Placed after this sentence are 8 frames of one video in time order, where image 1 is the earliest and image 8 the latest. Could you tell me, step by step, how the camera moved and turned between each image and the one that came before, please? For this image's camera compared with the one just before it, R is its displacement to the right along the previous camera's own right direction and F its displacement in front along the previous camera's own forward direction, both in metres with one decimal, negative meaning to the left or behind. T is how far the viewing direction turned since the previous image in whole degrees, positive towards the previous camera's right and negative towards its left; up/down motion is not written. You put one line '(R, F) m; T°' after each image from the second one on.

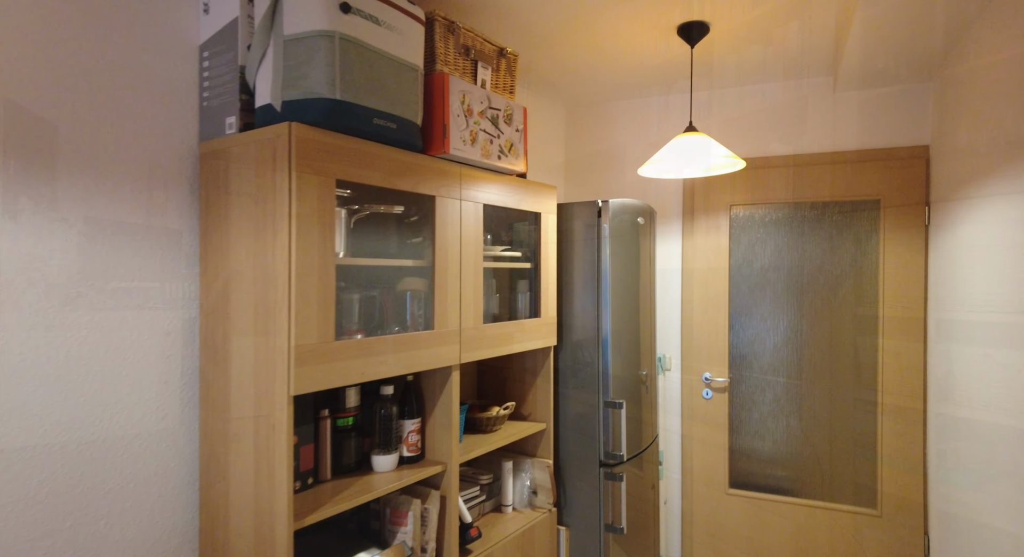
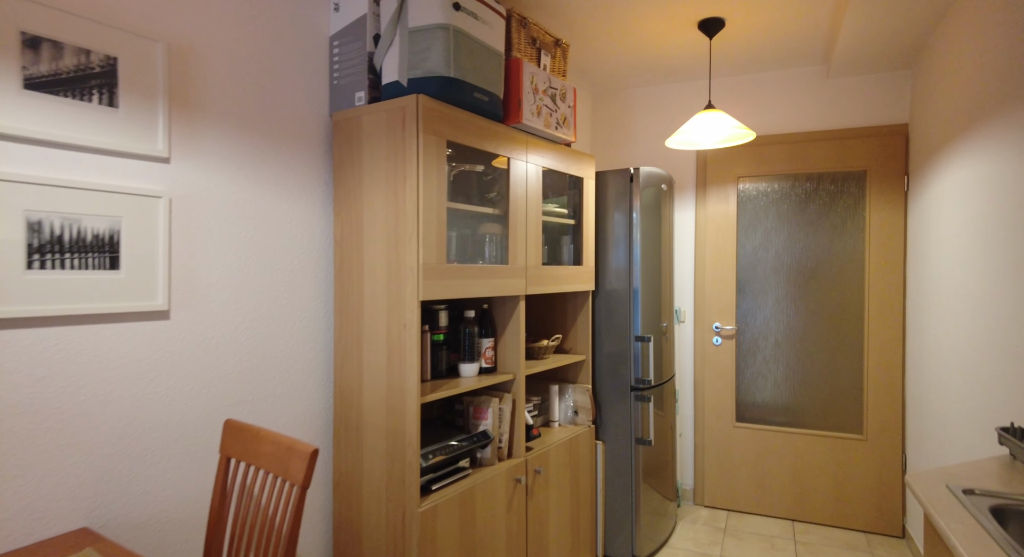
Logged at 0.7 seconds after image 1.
(-0.2, -0.4) m; 0°
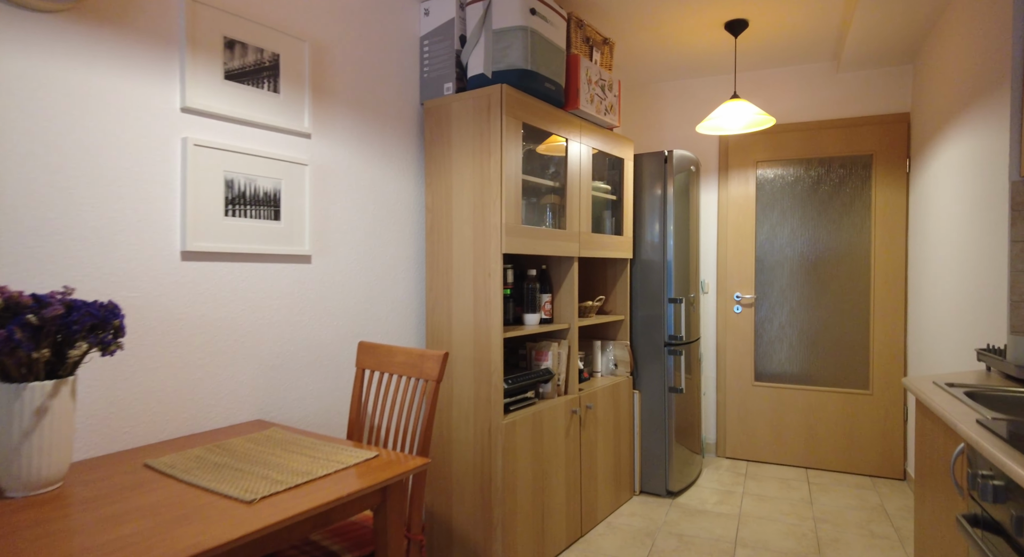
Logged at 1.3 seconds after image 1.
(-0.2, -0.4) m; -1°
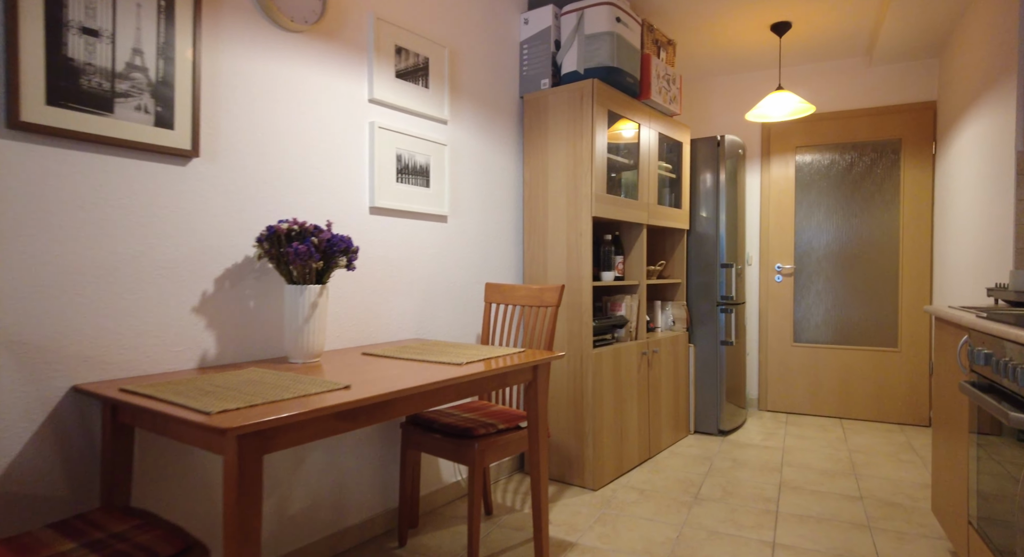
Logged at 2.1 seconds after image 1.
(-0.3, -0.5) m; -2°
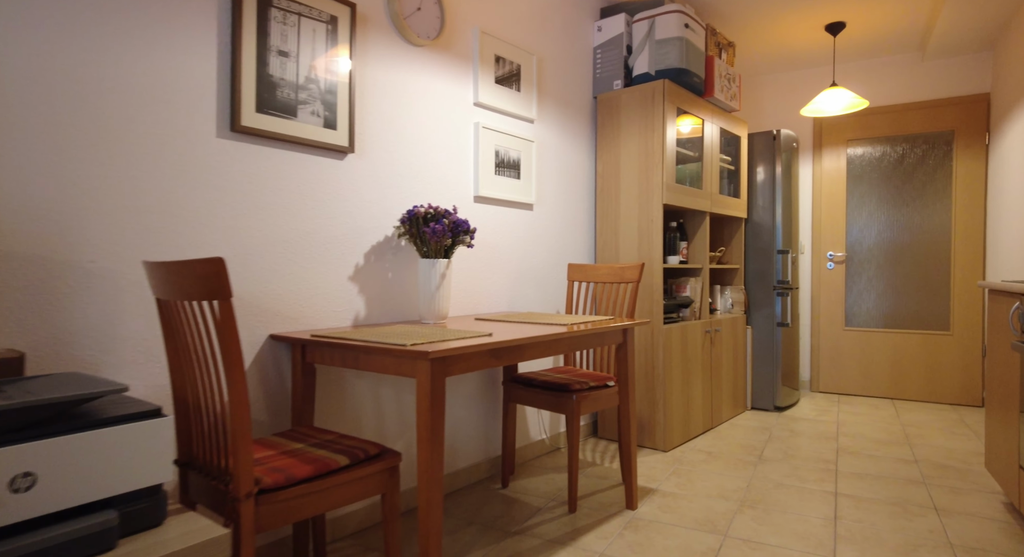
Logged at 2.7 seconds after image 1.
(-0.2, -0.3) m; -3°
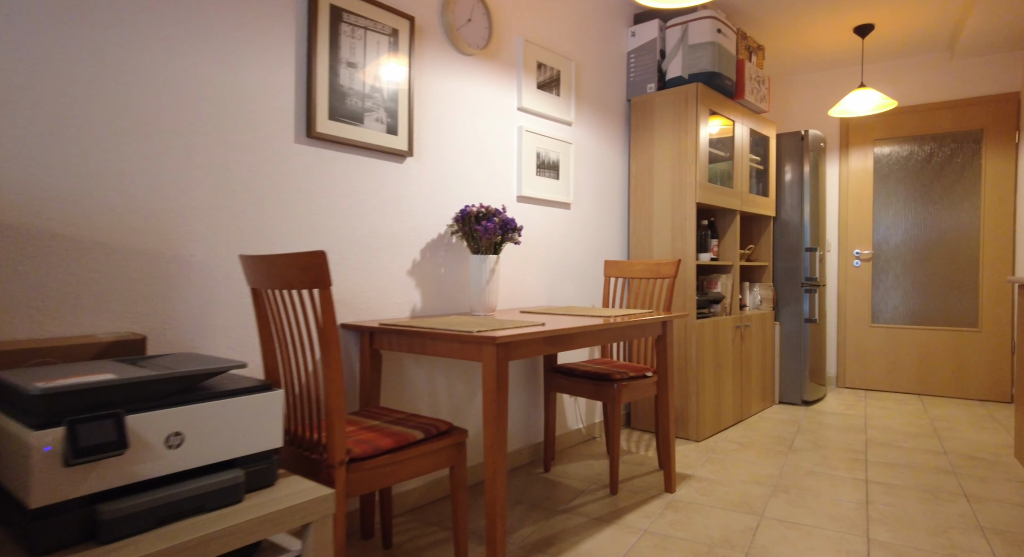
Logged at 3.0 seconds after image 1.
(-0.1, -0.1) m; -2°
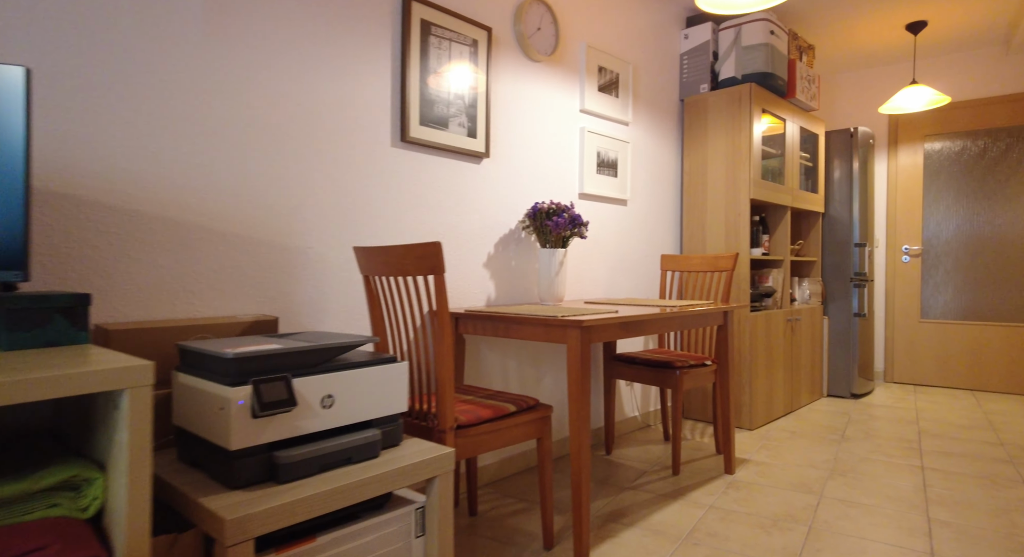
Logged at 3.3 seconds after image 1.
(-0.1, -0.2) m; -3°
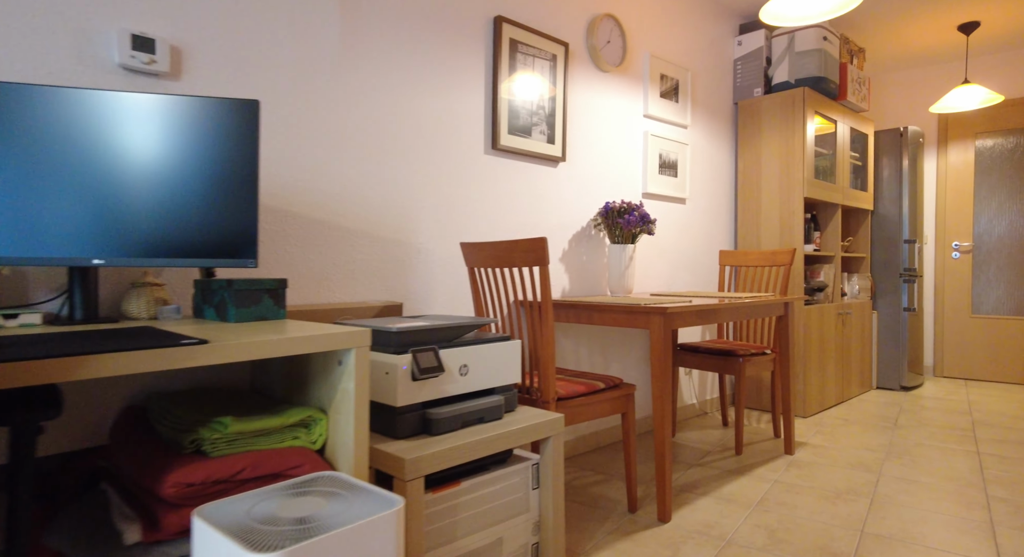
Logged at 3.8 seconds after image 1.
(-0.2, -0.2) m; -3°
